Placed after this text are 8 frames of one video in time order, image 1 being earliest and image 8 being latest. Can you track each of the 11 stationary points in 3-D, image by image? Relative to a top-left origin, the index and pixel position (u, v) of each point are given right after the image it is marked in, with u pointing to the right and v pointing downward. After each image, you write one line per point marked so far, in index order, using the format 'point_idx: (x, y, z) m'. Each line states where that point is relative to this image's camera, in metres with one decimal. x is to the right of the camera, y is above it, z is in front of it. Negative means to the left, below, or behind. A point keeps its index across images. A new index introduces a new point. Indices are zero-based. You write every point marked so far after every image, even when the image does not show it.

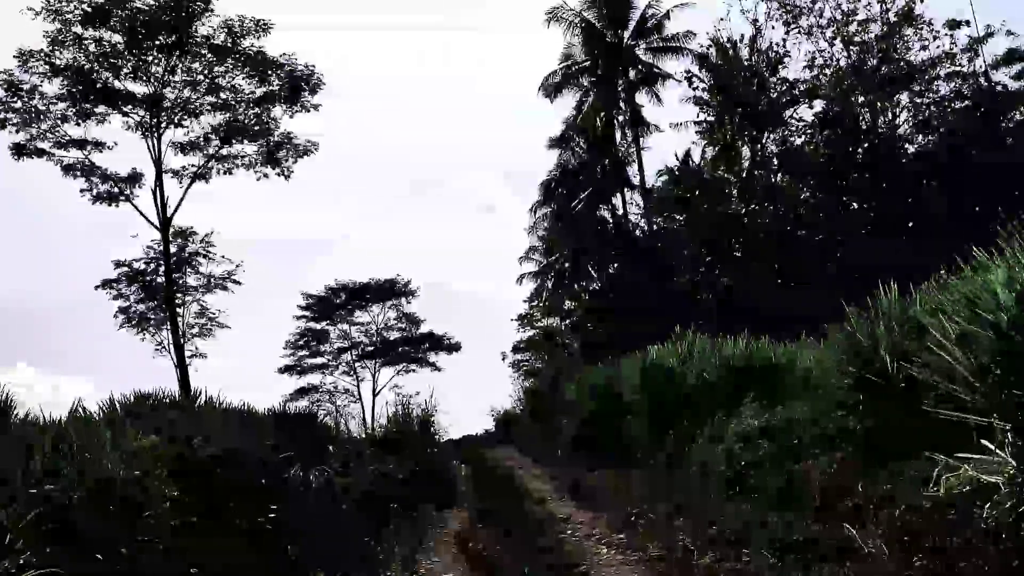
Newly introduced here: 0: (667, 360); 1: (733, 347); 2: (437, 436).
0: (+2.7, -1.2, +16.0) m
1: (+3.6, -0.9, +14.7) m
2: (-1.5, -2.9, +17.6) m
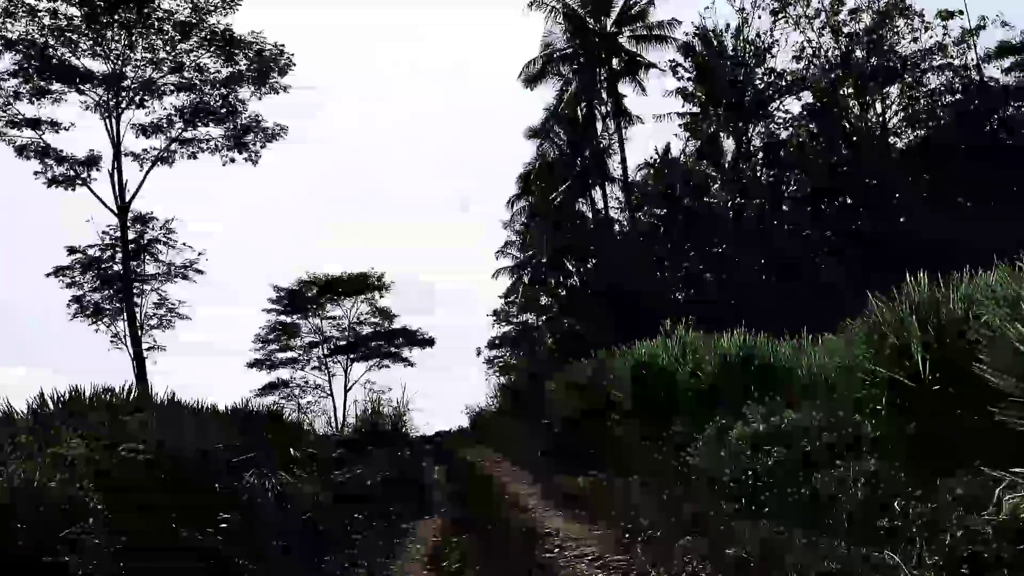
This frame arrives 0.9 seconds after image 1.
0: (+2.4, -1.1, +14.9) m
1: (+3.3, -0.8, +13.7) m
2: (-1.9, -2.7, +16.4) m
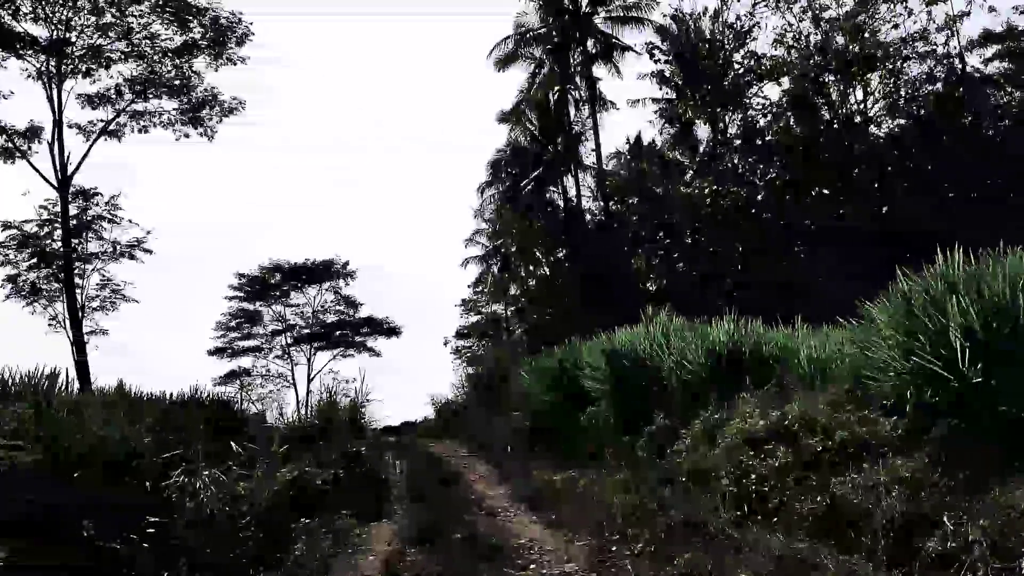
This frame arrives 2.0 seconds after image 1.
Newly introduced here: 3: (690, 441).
0: (+1.9, -0.8, +13.8) m
1: (+2.8, -0.6, +12.7) m
2: (-2.4, -2.4, +15.2) m
3: (+2.0, -1.7, +10.0) m
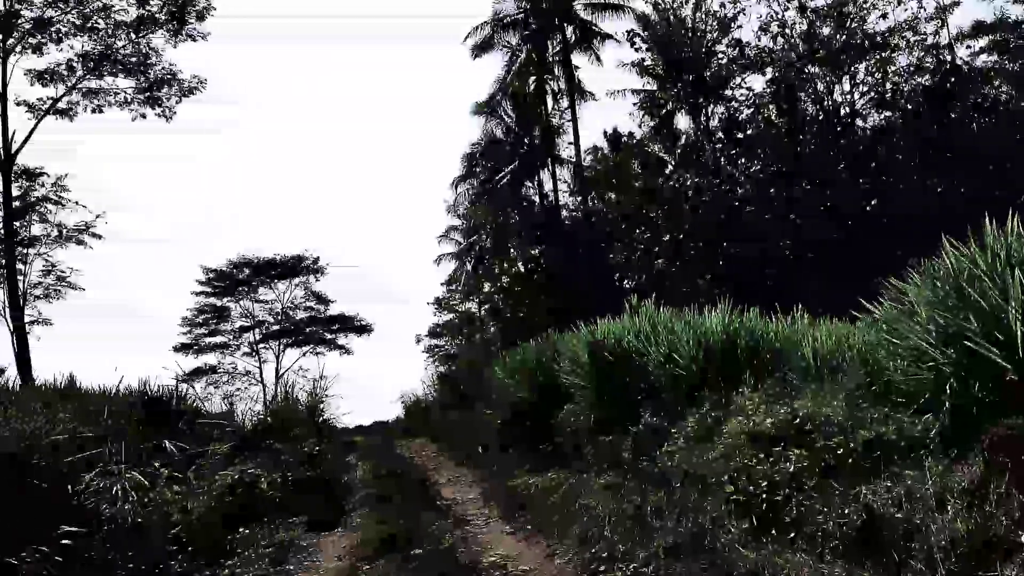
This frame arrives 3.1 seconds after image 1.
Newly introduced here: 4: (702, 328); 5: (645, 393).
0: (+1.5, -0.7, +12.7) m
1: (+2.5, -0.4, +11.6) m
2: (-2.9, -2.1, +14.0) m
3: (+1.7, -1.5, +8.9) m
4: (+2.5, -0.5, +11.7) m
5: (+1.7, -1.4, +11.7) m
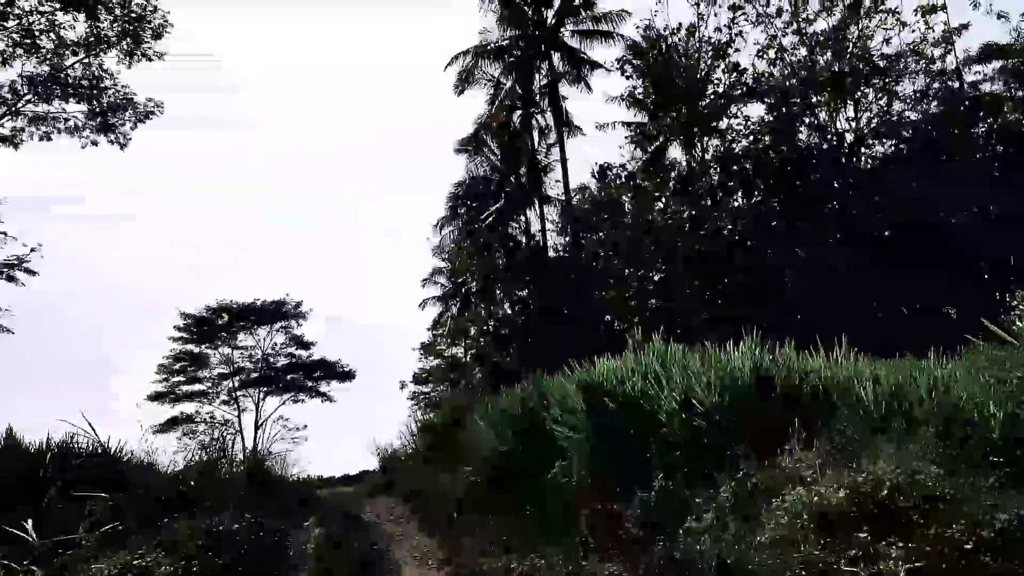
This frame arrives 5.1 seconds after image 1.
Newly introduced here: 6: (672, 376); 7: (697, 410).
0: (+1.3, -1.1, +10.6) m
1: (+2.2, -0.7, +9.5) m
2: (-3.1, -2.6, +11.7) m
3: (+1.5, -1.7, +6.8) m
4: (+2.3, -0.8, +9.6) m
5: (+1.5, -1.7, +9.5) m
6: (+1.8, -1.0, +9.8) m
7: (+1.8, -1.2, +9.0) m
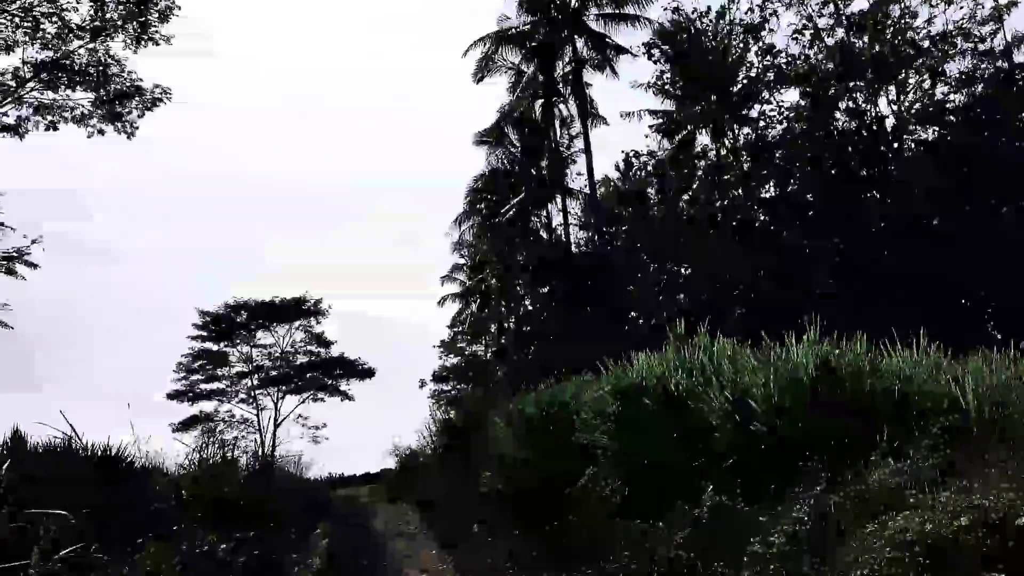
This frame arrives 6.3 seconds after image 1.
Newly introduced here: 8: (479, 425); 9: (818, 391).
0: (+1.6, -0.9, +9.4) m
1: (+2.5, -0.6, +8.3) m
2: (-2.8, -2.5, +10.7) m
3: (+1.7, -1.6, +5.6) m
4: (+2.6, -0.7, +8.4) m
5: (+1.8, -1.6, +8.4) m
6: (+2.0, -0.8, +8.6) m
7: (+2.1, -1.1, +7.8) m
8: (-0.7, -3.0, +19.6) m
9: (+2.6, -0.9, +7.5) m
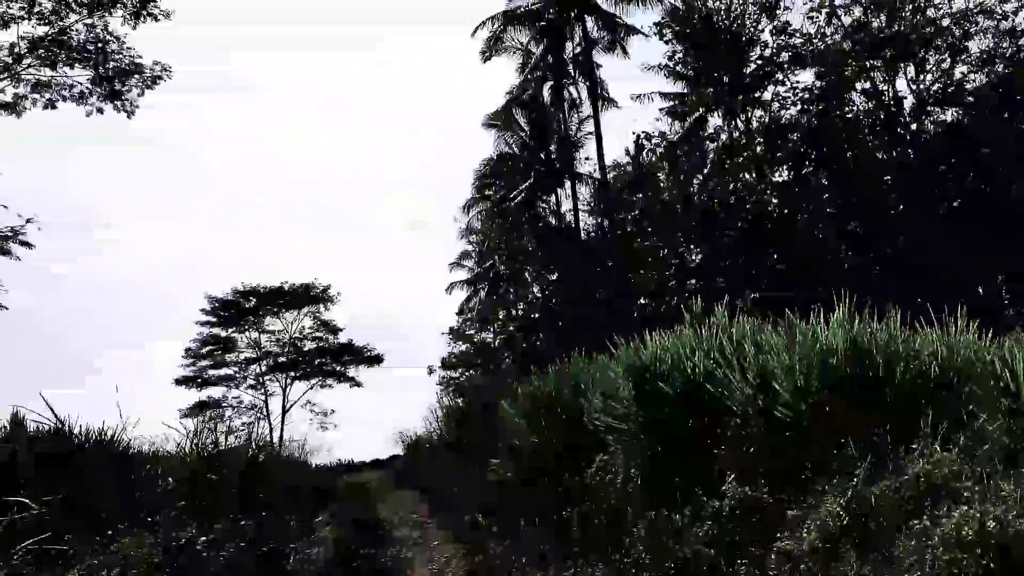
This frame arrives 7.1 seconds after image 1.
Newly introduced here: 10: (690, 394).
0: (+1.6, -0.7, +8.9) m
1: (+2.6, -0.4, +7.8) m
2: (-2.7, -2.2, +10.2) m
3: (+1.8, -1.4, +5.1) m
4: (+2.6, -0.5, +7.9) m
5: (+1.8, -1.4, +7.9) m
6: (+2.1, -0.6, +8.1) m
7: (+2.1, -0.9, +7.3) m
8: (-0.6, -2.6, +19.1) m
9: (+2.6, -0.7, +7.0) m
10: (+1.6, -1.0, +8.4) m
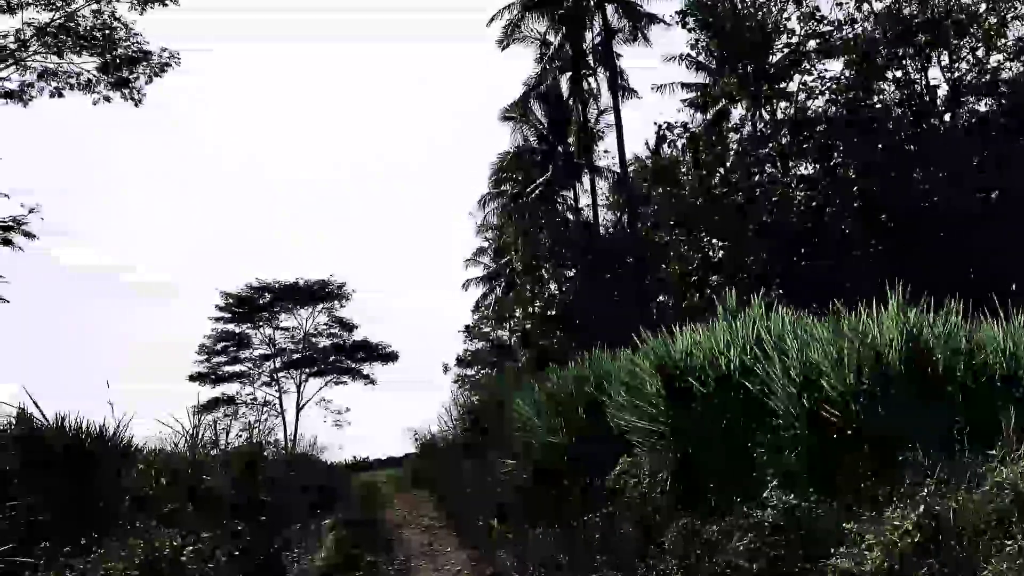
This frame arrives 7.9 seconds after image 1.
0: (+1.8, -0.6, +8.2) m
1: (+2.7, -0.3, +7.0) m
2: (-2.5, -2.1, +9.5) m
3: (+1.8, -1.3, +4.4) m
4: (+2.8, -0.4, +7.1) m
5: (+2.0, -1.3, +7.1) m
6: (+2.2, -0.5, +7.3) m
7: (+2.3, -0.8, +6.5) m
8: (-0.2, -2.5, +18.4) m
9: (+2.7, -0.6, +6.2) m
10: (+1.8, -0.9, +7.6) m
